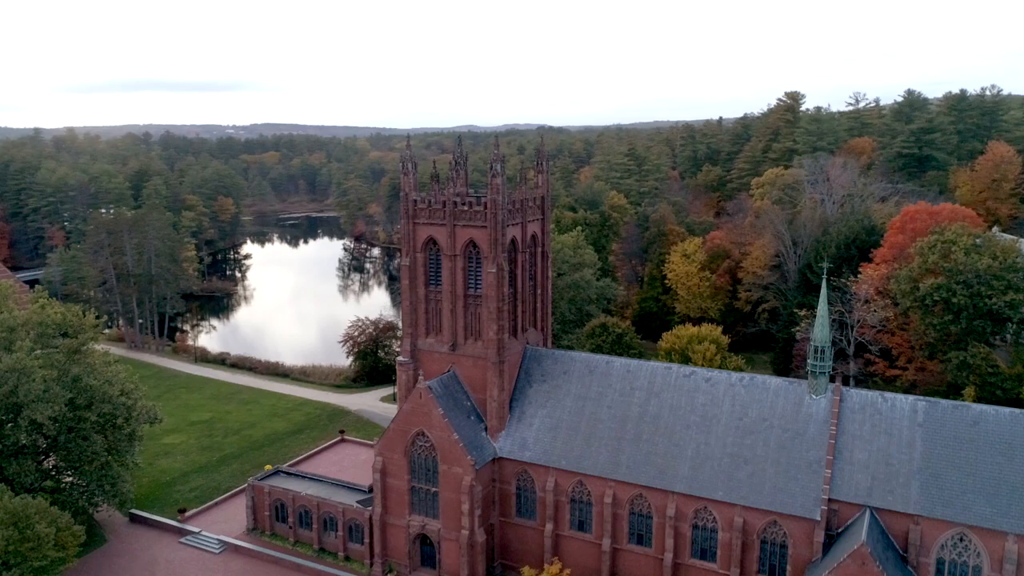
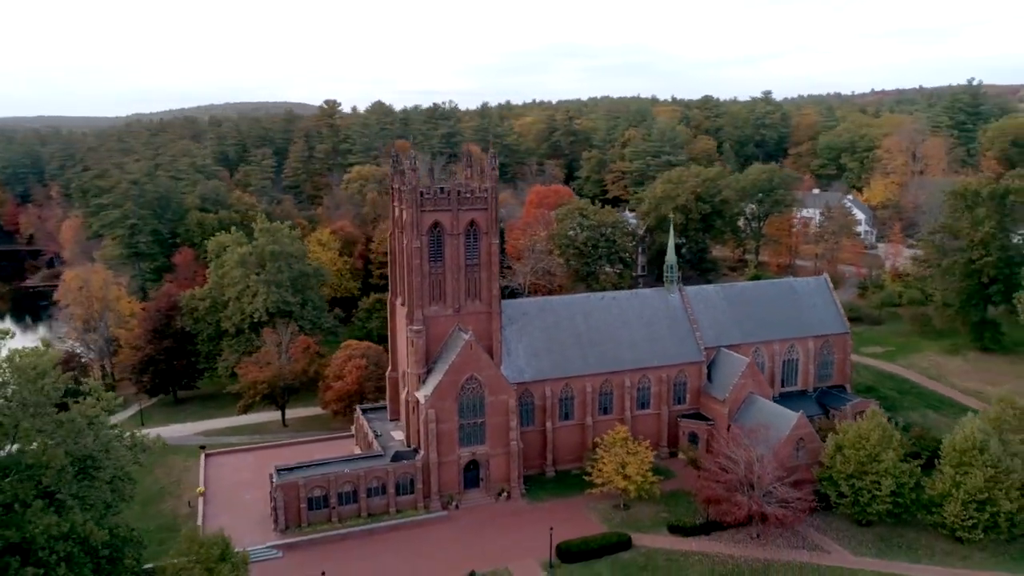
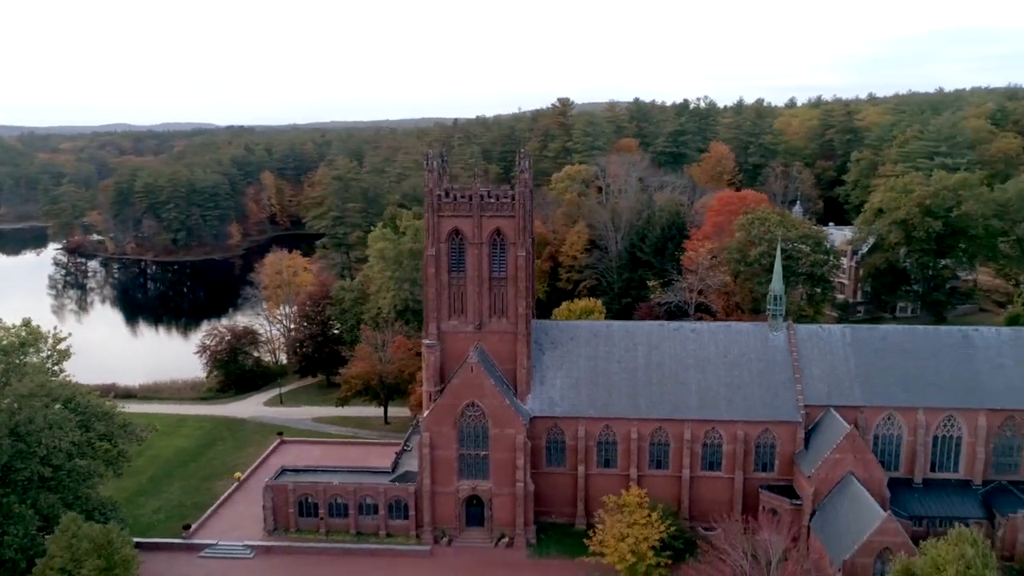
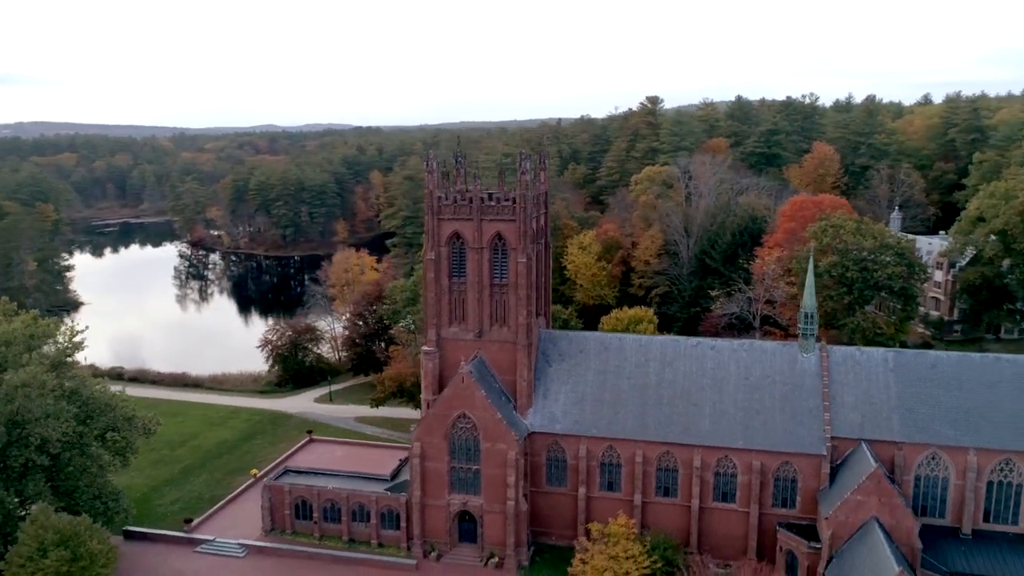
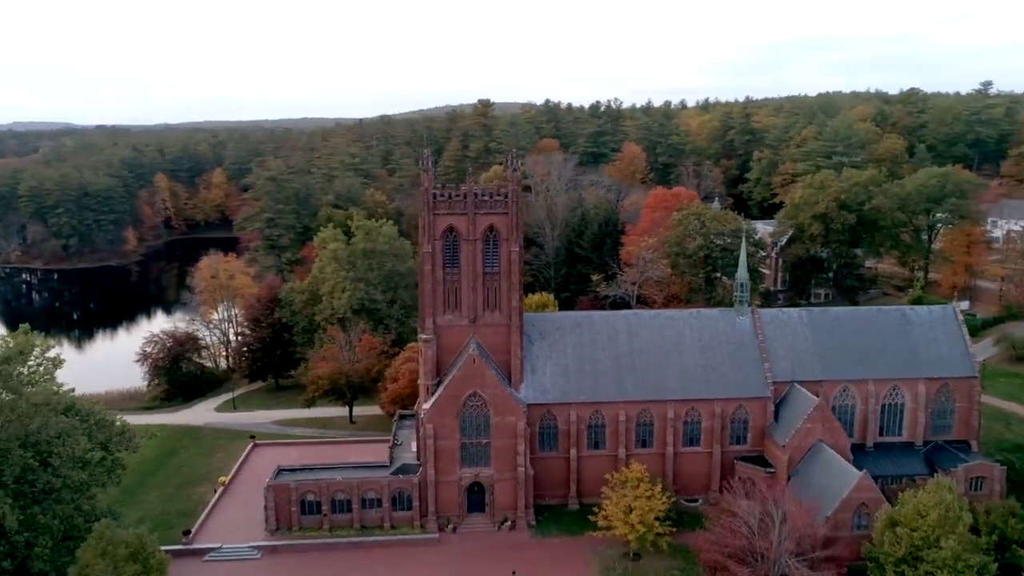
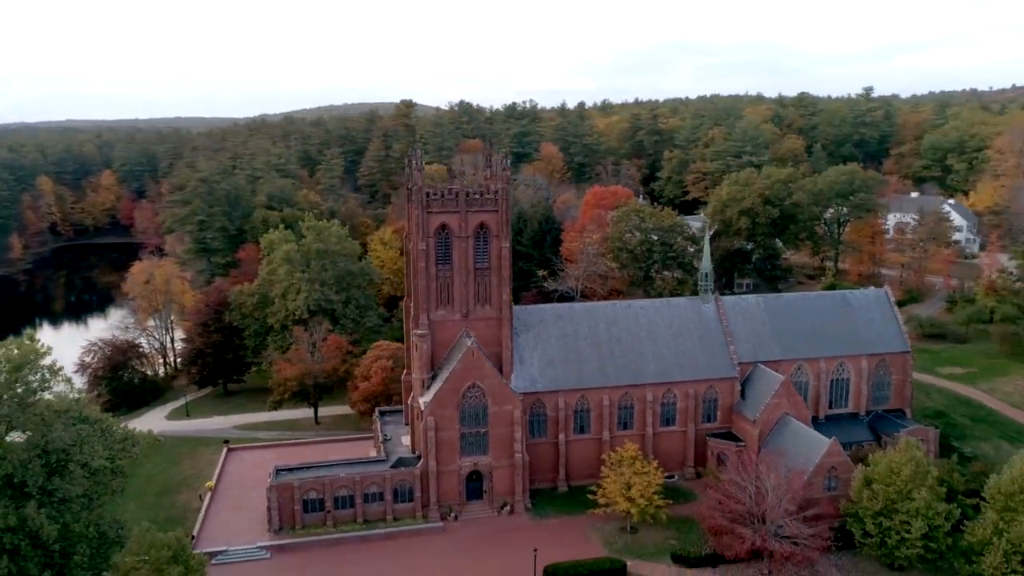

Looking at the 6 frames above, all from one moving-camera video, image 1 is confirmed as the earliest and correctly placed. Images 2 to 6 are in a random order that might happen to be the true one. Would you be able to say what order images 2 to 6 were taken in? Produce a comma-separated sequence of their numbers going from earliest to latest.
4, 3, 5, 6, 2
